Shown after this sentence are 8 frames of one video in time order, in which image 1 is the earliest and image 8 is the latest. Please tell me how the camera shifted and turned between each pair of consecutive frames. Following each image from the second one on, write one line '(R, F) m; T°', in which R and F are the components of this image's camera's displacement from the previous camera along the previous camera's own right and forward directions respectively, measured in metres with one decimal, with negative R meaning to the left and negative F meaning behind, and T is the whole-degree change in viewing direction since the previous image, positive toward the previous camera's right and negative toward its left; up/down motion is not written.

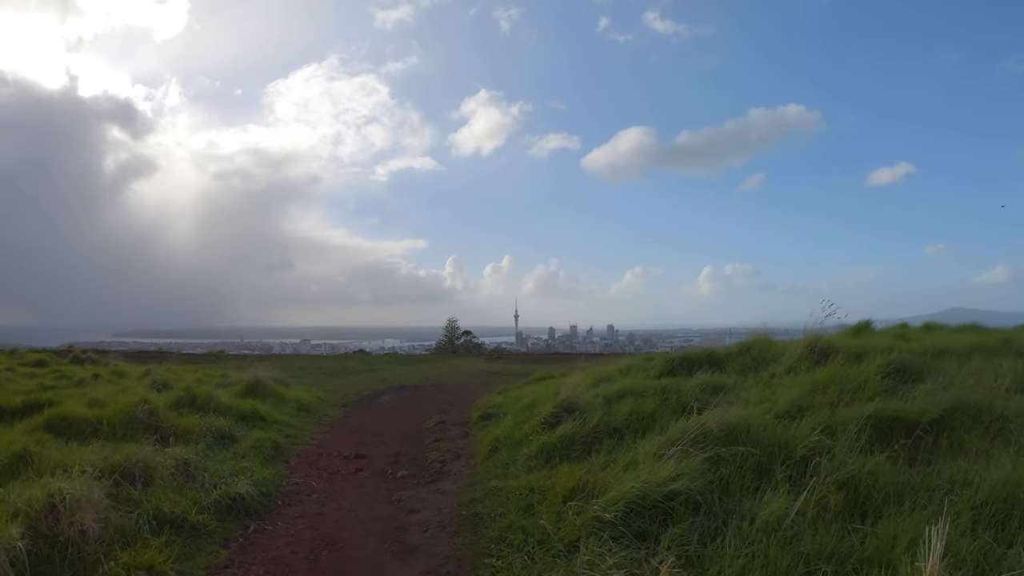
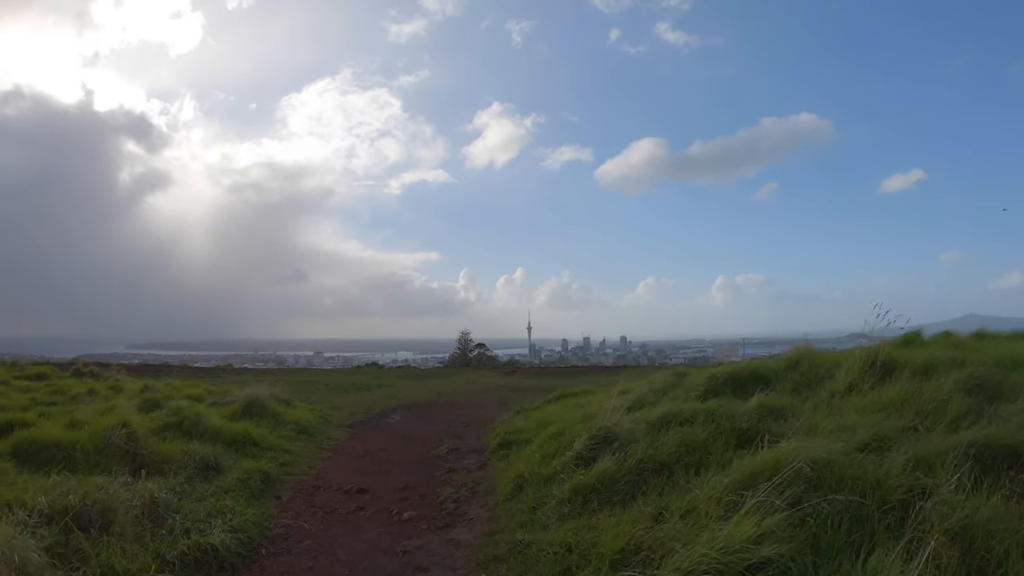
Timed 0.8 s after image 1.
(-0.1, +1.0) m; -1°
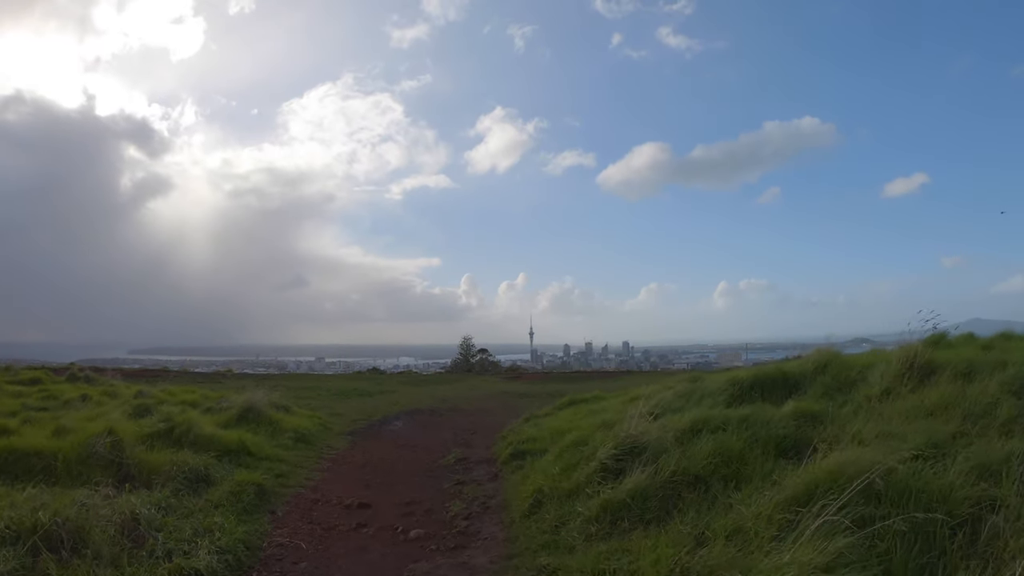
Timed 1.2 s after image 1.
(-0.1, +0.5) m; 0°
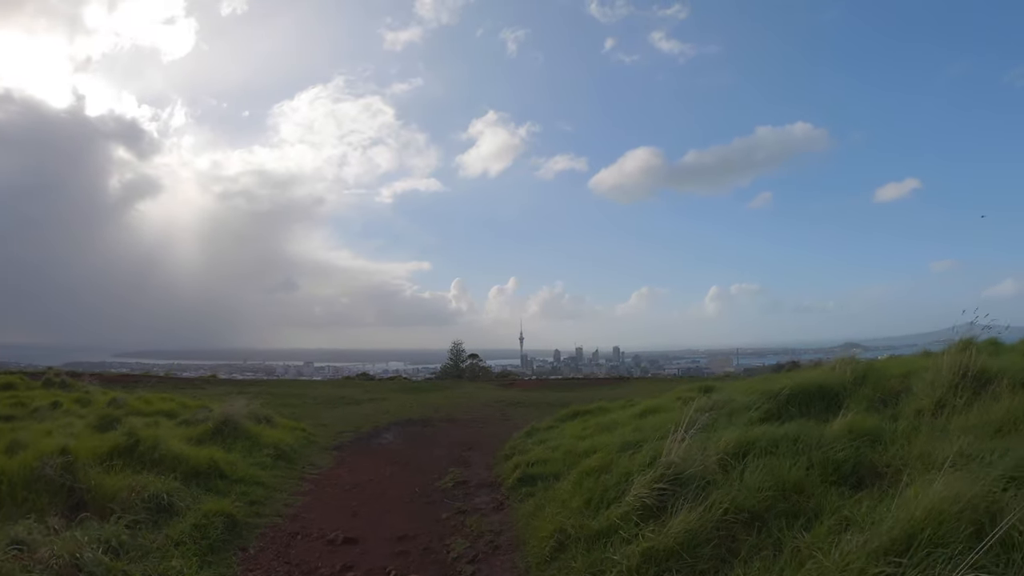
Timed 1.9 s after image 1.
(-0.2, +0.8) m; +1°
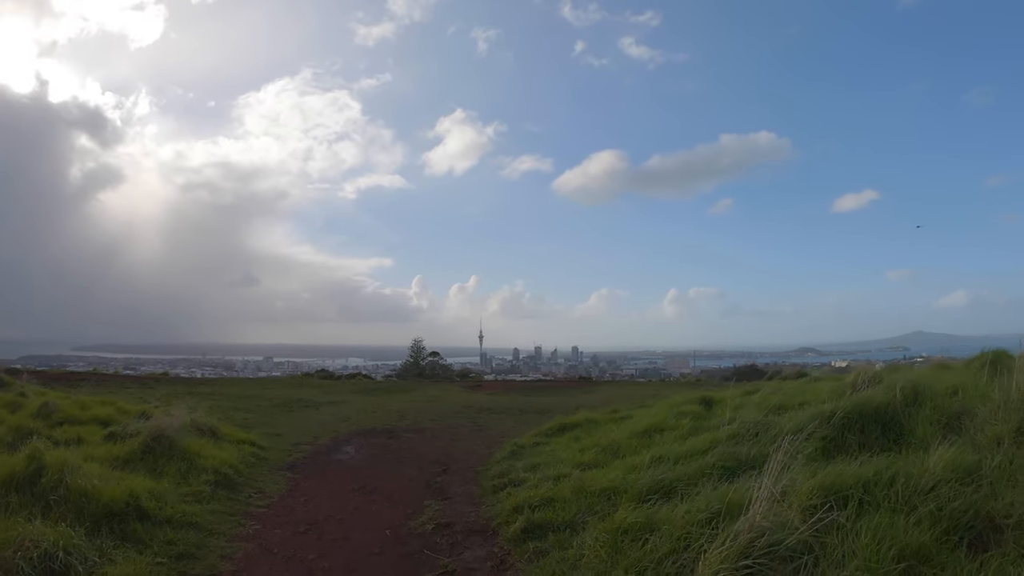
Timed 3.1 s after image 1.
(-0.3, +1.2) m; +4°
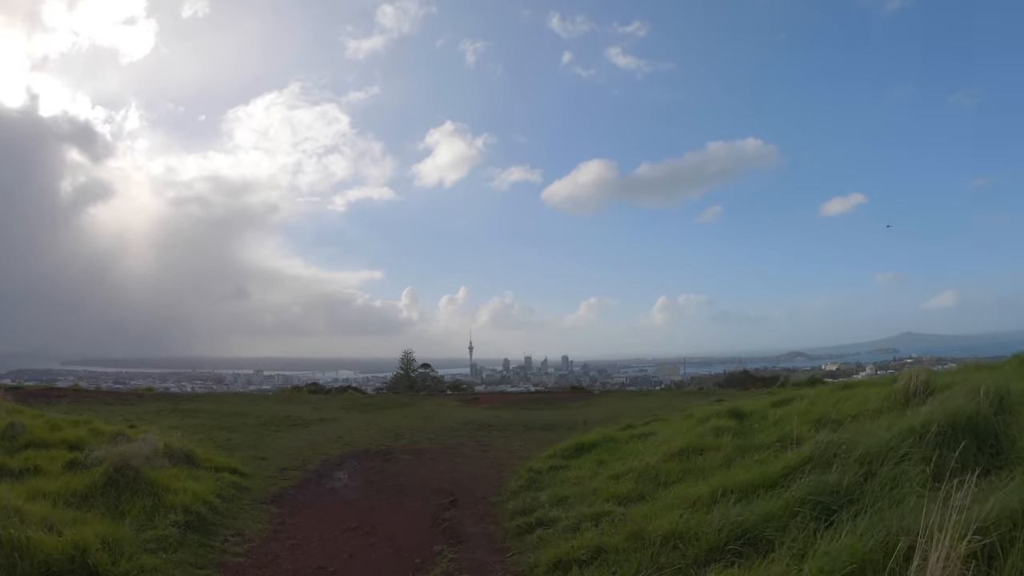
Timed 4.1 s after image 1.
(-0.3, +1.0) m; +1°
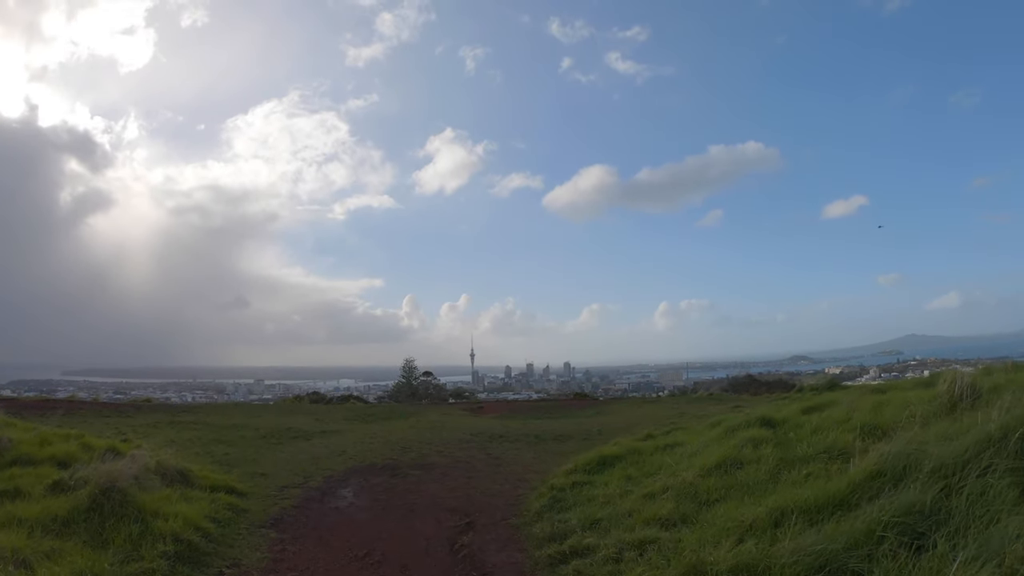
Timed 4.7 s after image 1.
(-0.2, +0.6) m; 0°
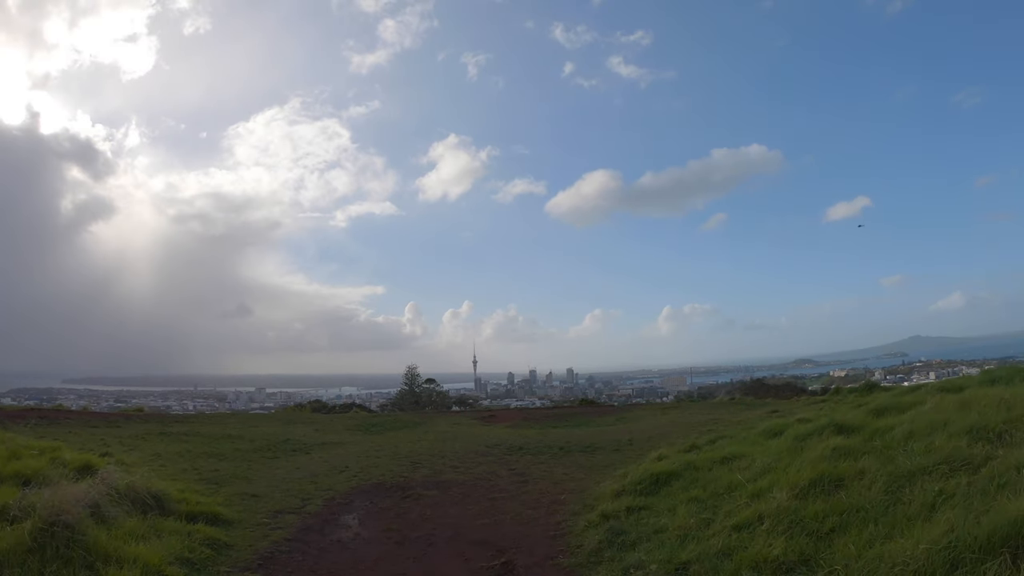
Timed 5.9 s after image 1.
(-0.4, +1.4) m; 0°
